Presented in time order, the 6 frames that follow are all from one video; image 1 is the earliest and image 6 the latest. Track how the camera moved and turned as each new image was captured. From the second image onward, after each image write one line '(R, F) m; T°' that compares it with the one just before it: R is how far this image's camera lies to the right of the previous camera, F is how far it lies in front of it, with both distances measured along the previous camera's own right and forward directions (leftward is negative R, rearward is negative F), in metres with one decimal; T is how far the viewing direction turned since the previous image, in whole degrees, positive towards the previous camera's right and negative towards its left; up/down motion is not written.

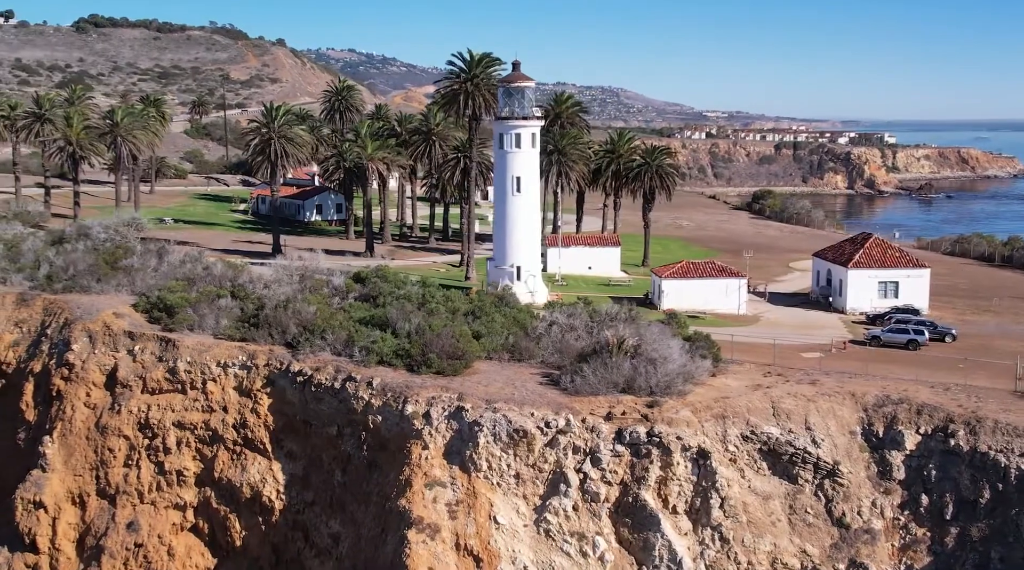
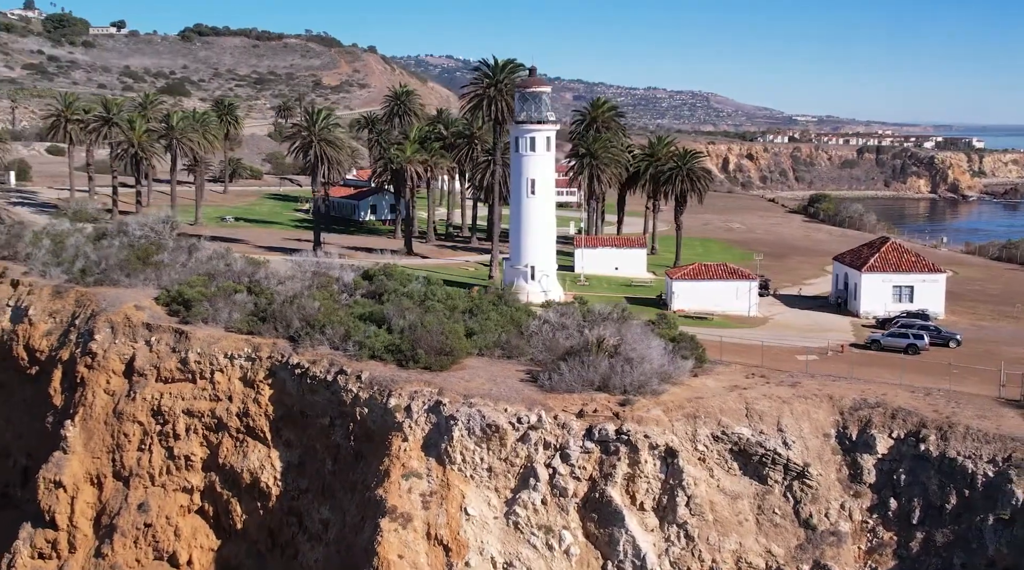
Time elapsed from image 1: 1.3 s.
(+3.1, -0.5) m; -6°
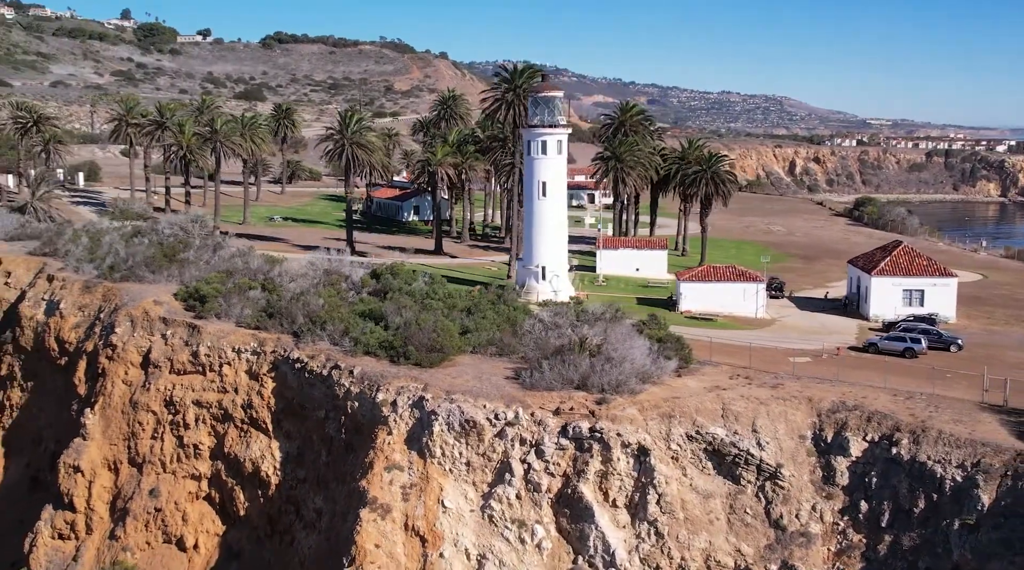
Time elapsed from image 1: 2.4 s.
(+2.6, -0.5) m; -5°
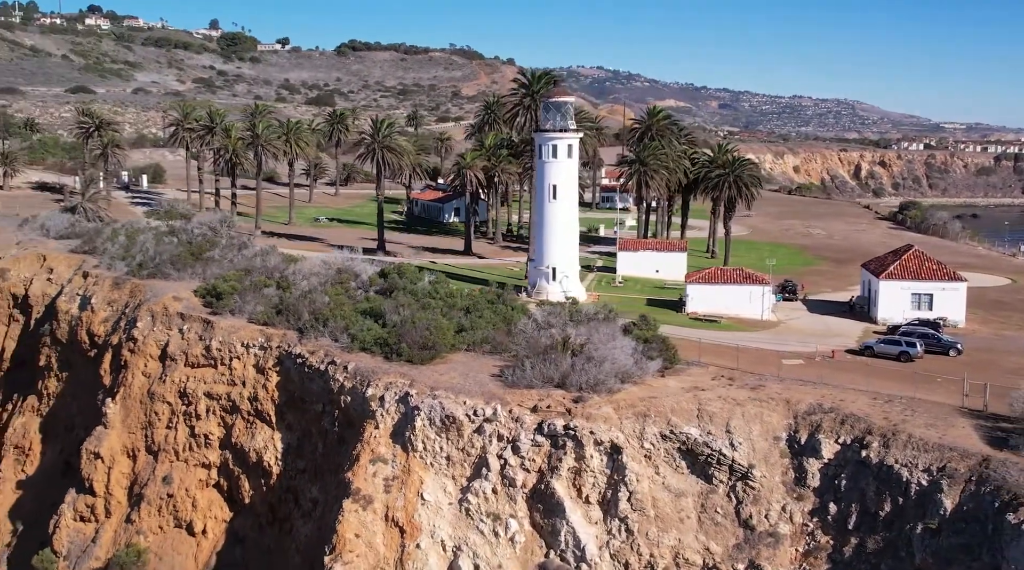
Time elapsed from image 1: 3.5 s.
(+2.6, -0.5) m; -4°
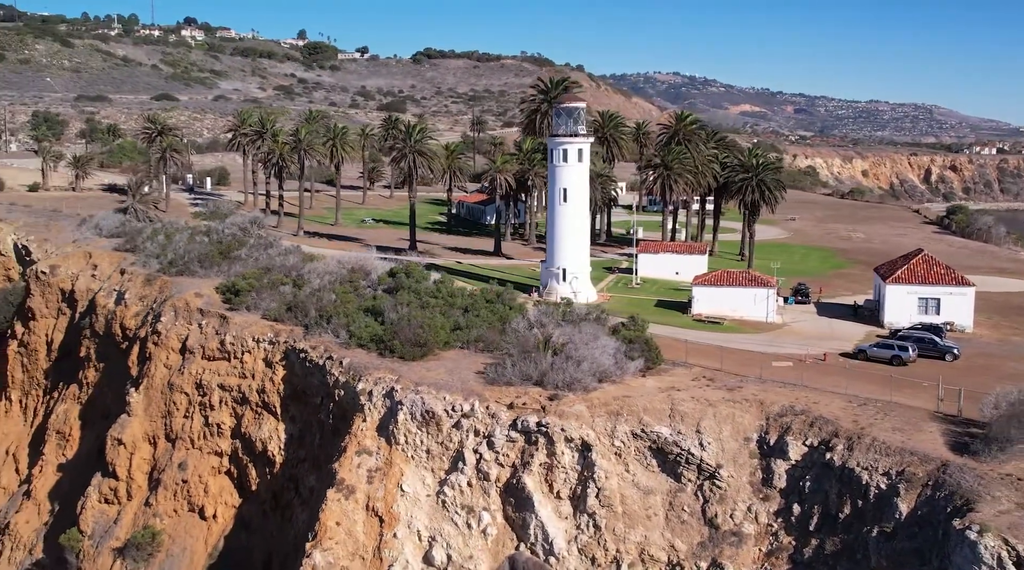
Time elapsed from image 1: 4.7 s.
(+2.8, -0.5) m; -5°
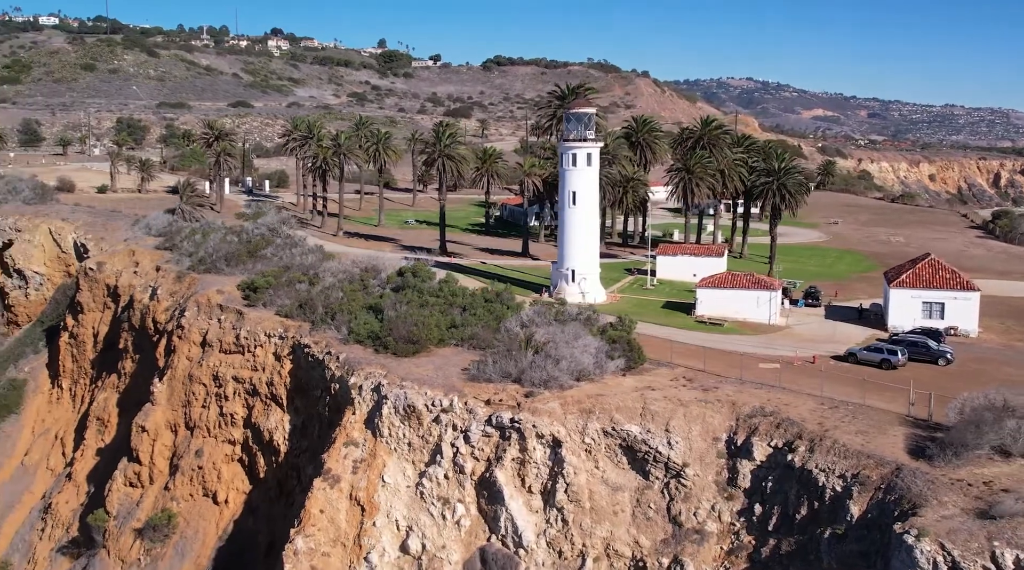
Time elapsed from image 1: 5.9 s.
(+2.8, -0.5) m; -5°
